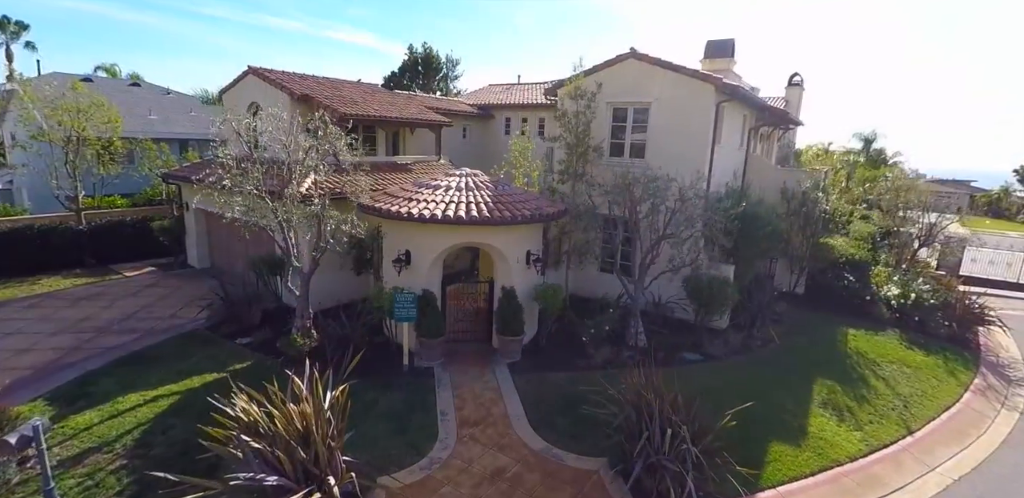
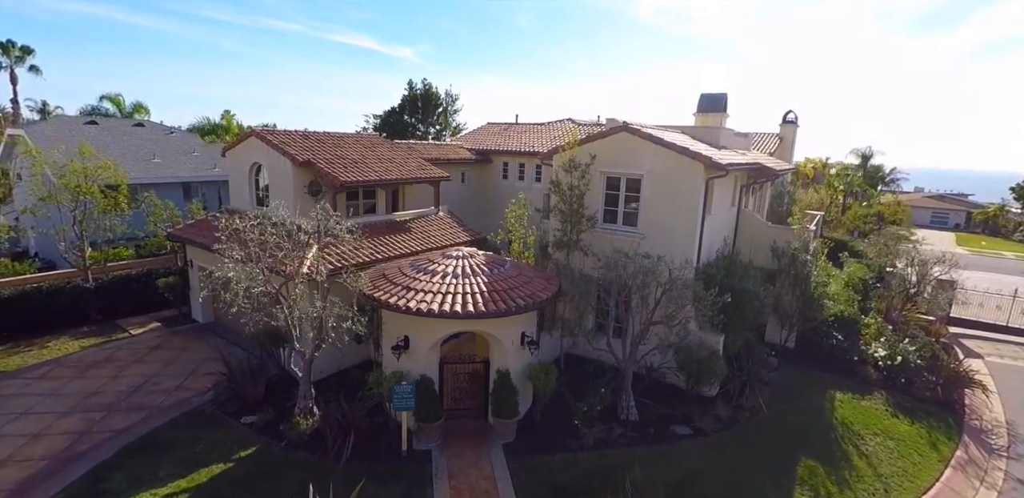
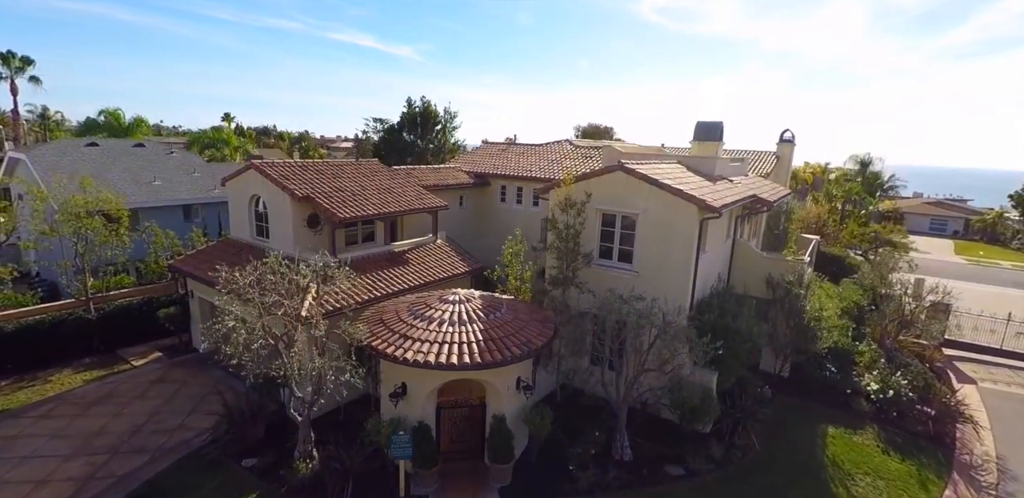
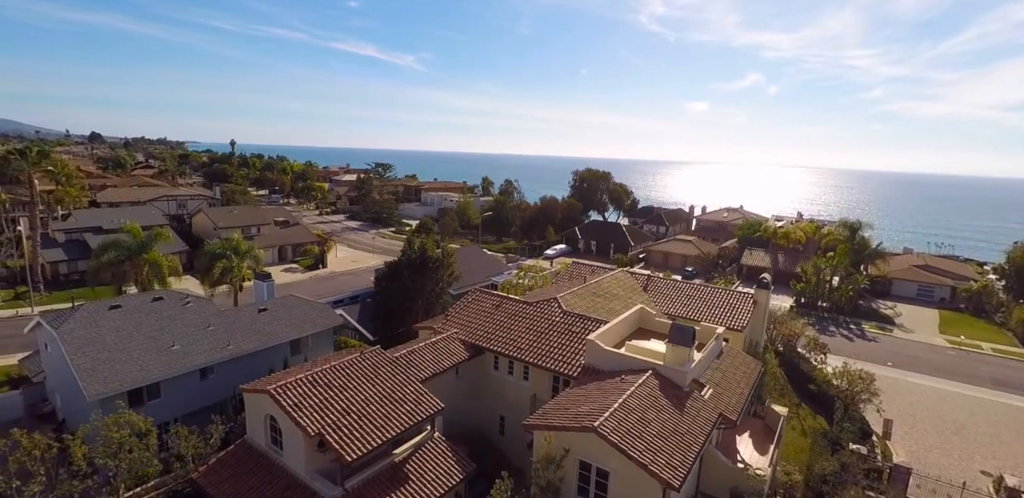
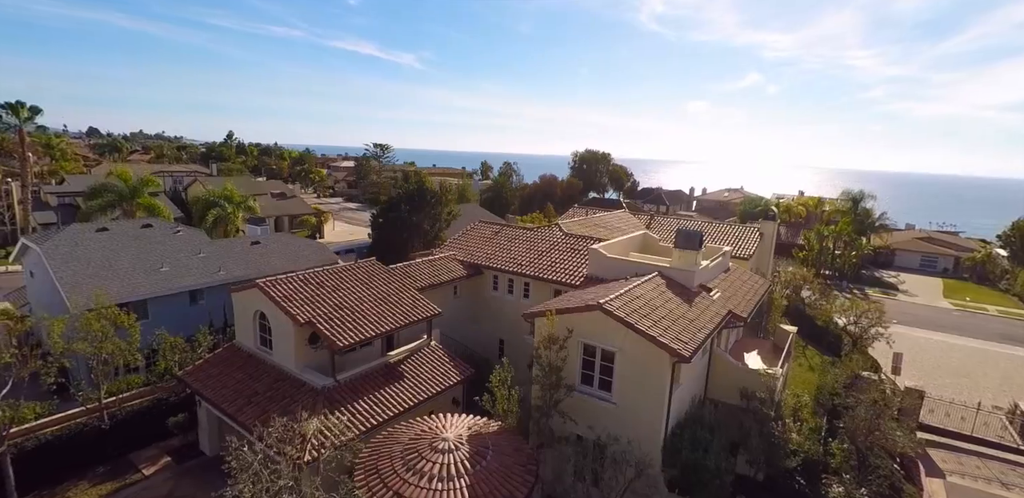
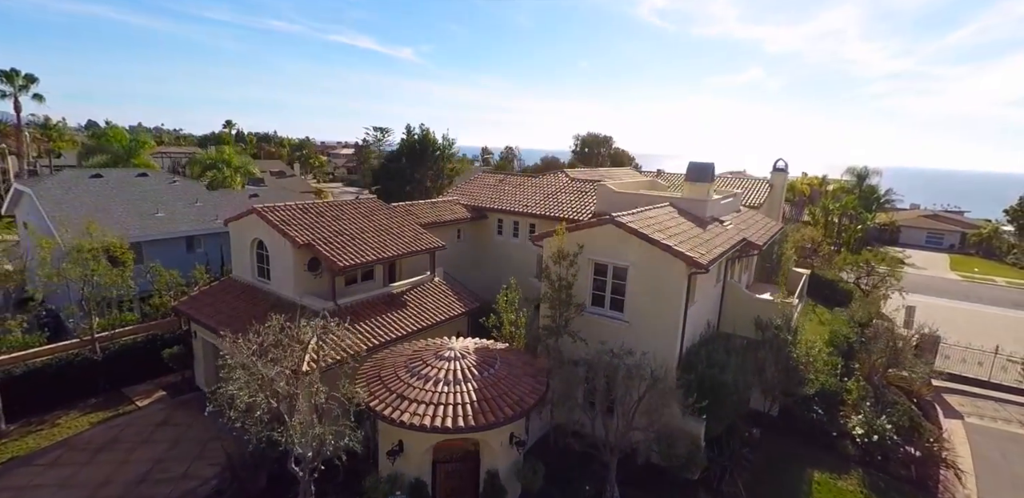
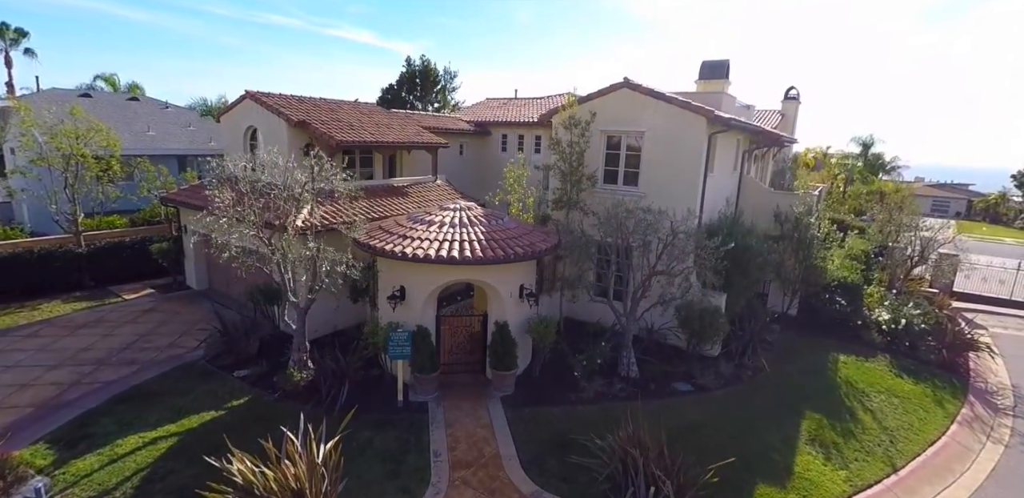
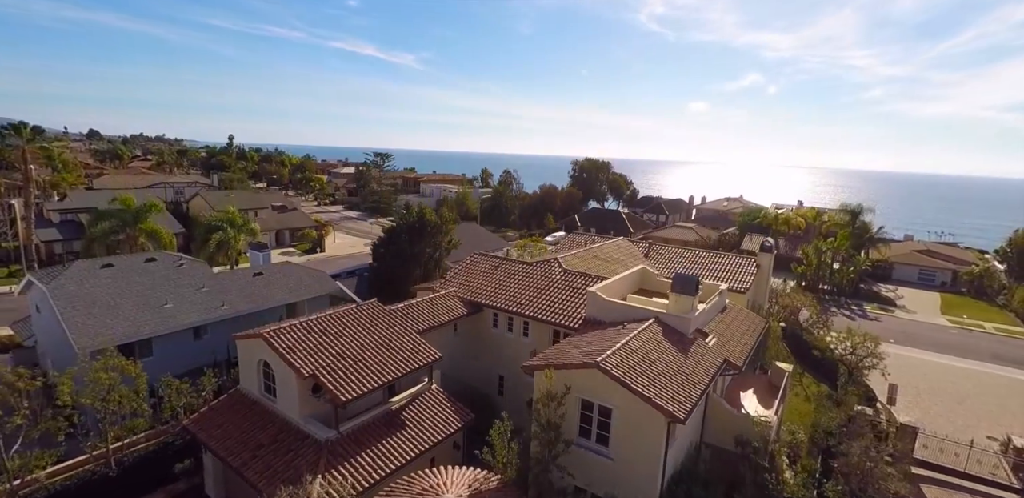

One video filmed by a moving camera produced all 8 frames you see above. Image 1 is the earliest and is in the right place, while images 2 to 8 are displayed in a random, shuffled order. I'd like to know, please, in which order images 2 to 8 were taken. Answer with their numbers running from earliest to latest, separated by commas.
7, 2, 3, 6, 5, 8, 4
